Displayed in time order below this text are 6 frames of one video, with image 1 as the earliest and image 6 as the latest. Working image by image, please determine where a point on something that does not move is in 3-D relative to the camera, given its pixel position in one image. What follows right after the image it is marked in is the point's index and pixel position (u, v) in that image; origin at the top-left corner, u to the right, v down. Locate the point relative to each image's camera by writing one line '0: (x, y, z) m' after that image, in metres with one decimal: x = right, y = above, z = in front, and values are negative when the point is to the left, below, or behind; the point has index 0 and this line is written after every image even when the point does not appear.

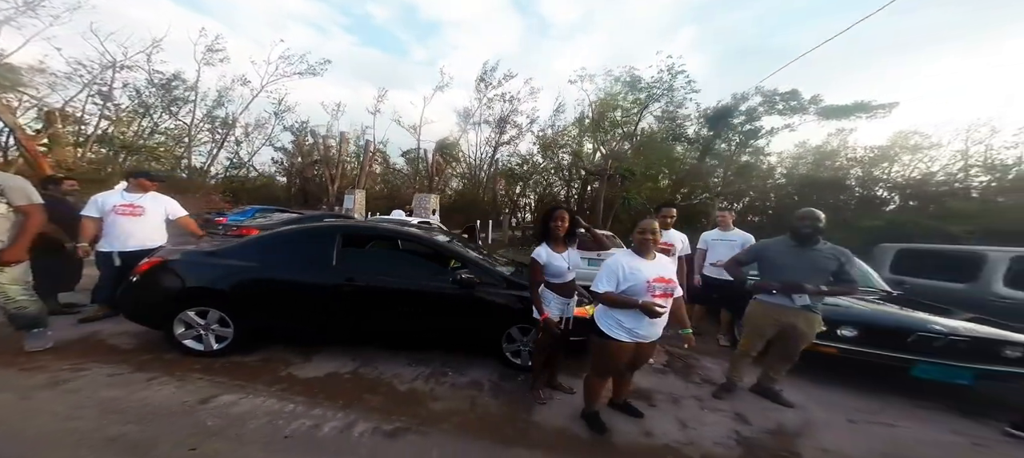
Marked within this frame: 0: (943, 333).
0: (+3.6, -0.9, +2.8) m
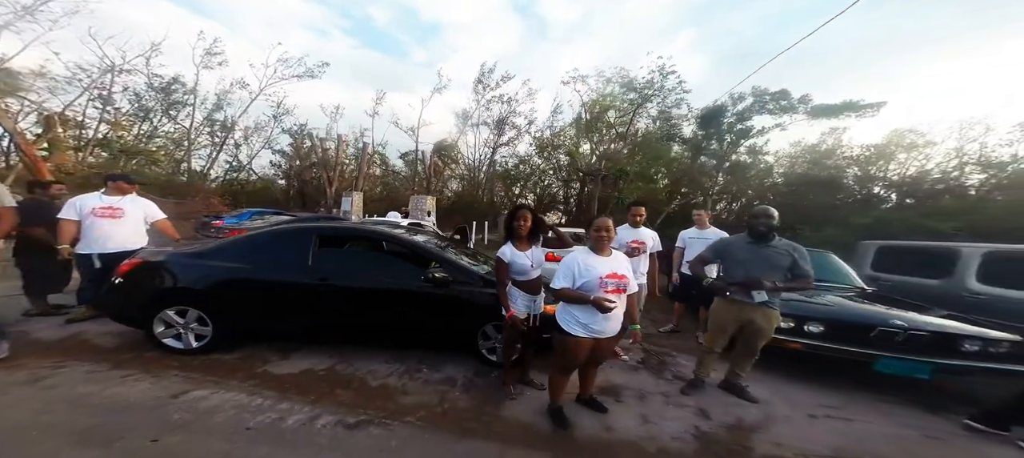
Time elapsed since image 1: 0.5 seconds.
0: (+3.3, -0.9, +2.9) m
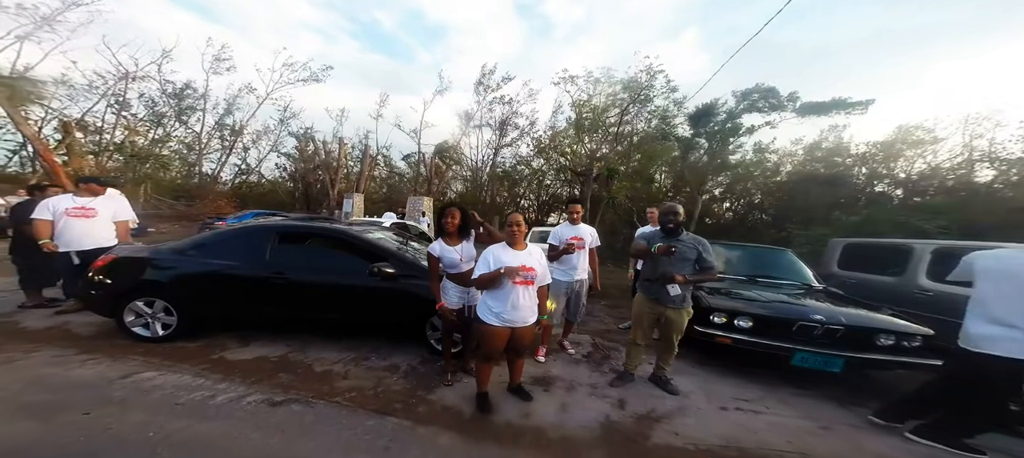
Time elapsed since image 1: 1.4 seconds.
0: (+2.7, -0.8, +3.0) m
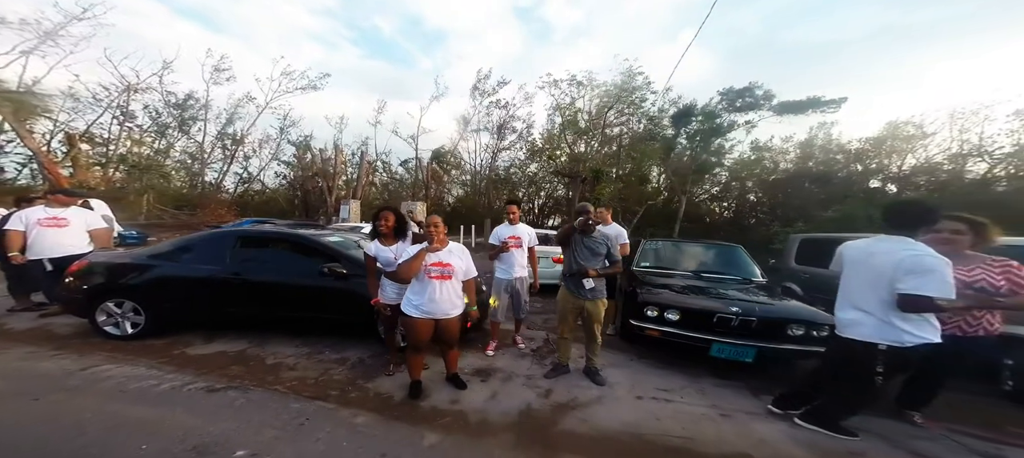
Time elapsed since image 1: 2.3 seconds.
0: (+2.1, -0.8, +3.2) m
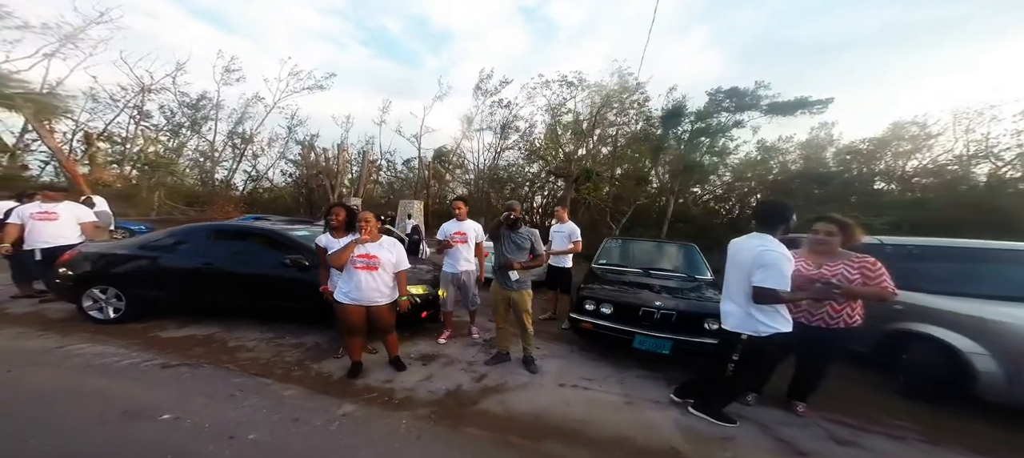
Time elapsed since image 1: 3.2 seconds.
0: (+1.5, -0.8, +3.4) m
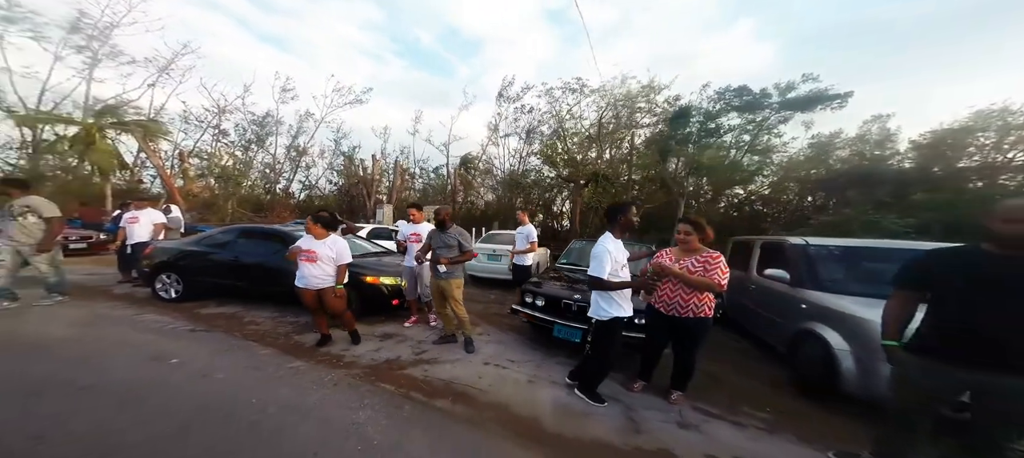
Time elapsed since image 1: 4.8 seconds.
0: (+0.7, -0.8, +3.8) m
